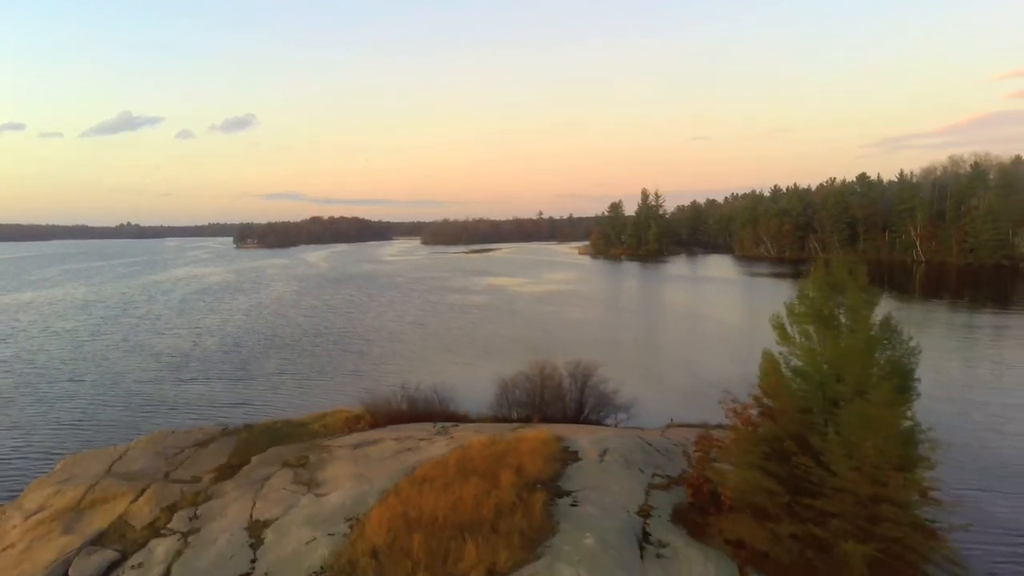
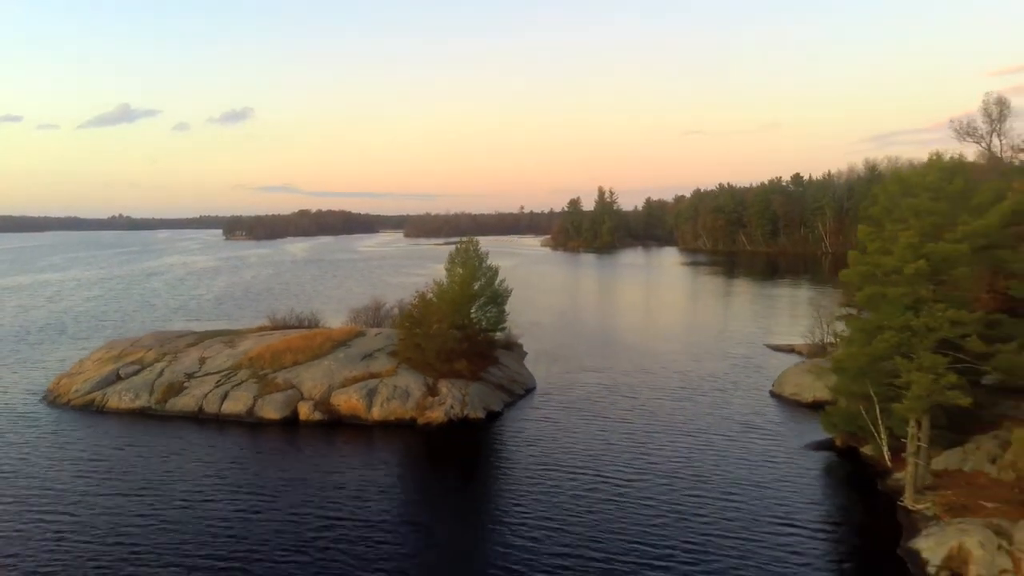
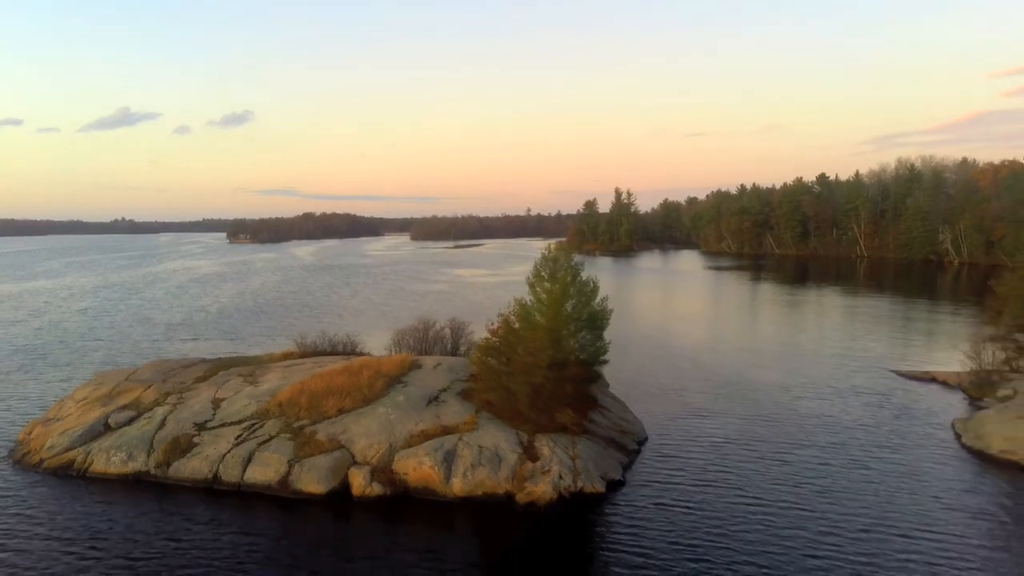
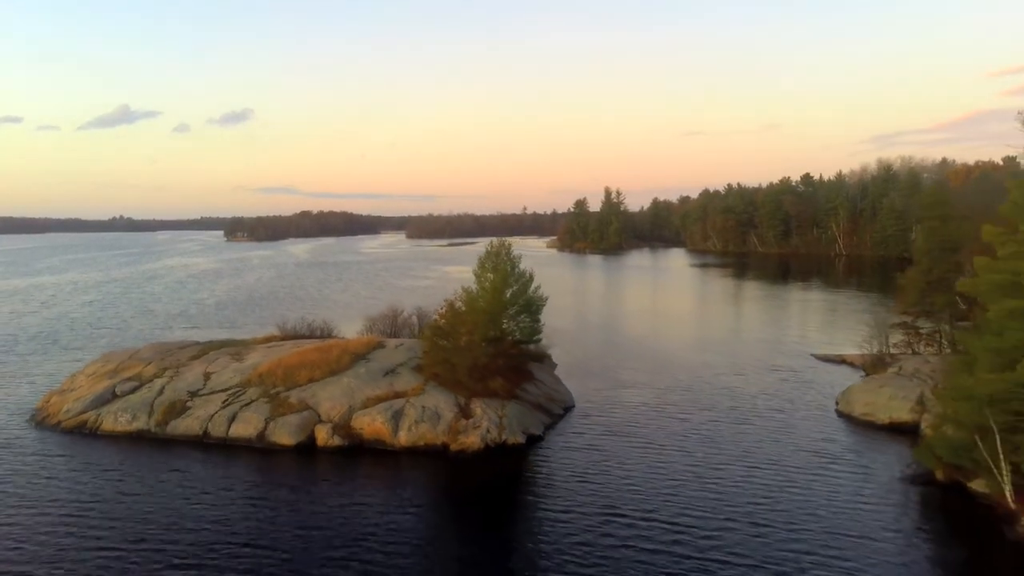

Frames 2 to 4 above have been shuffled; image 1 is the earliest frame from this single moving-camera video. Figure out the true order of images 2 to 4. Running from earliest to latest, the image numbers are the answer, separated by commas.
3, 4, 2
